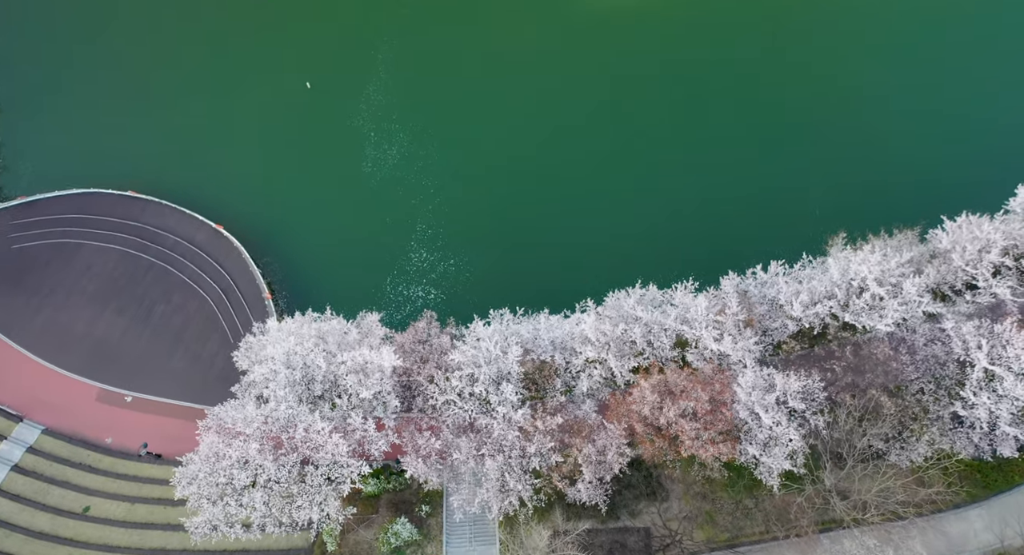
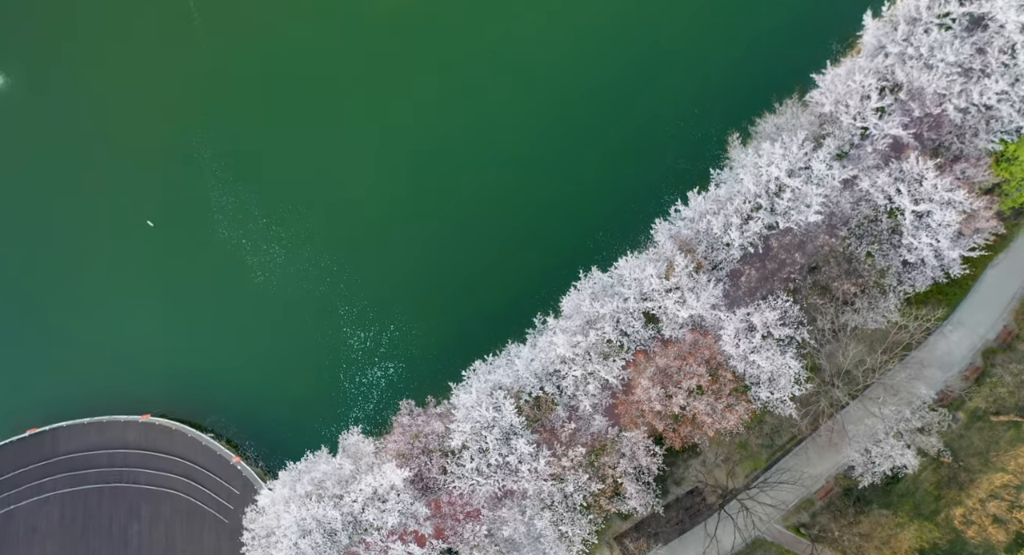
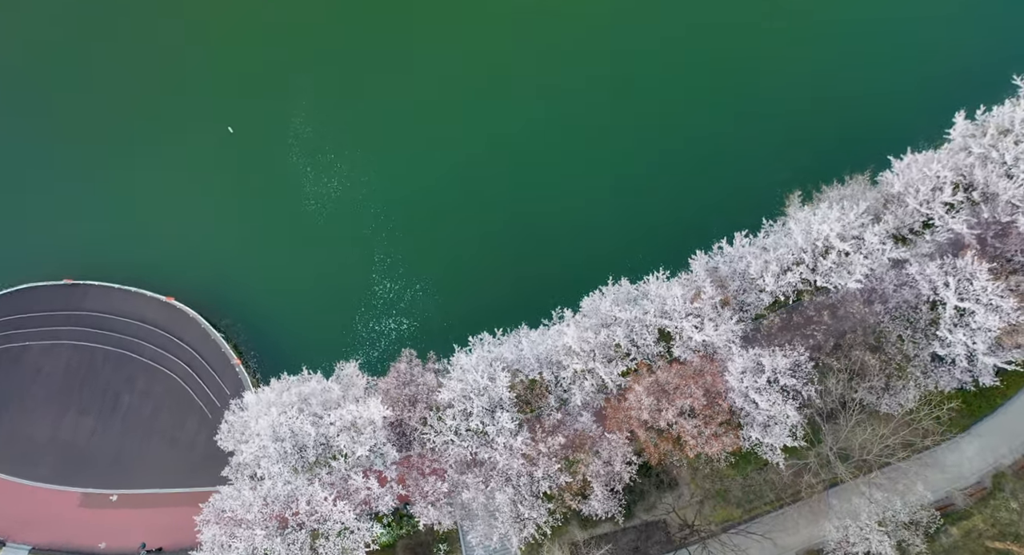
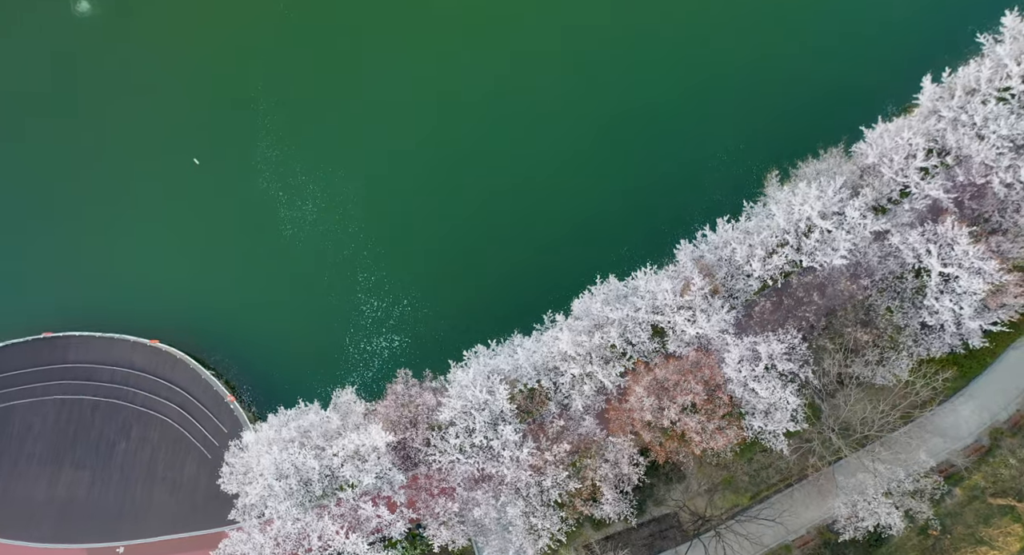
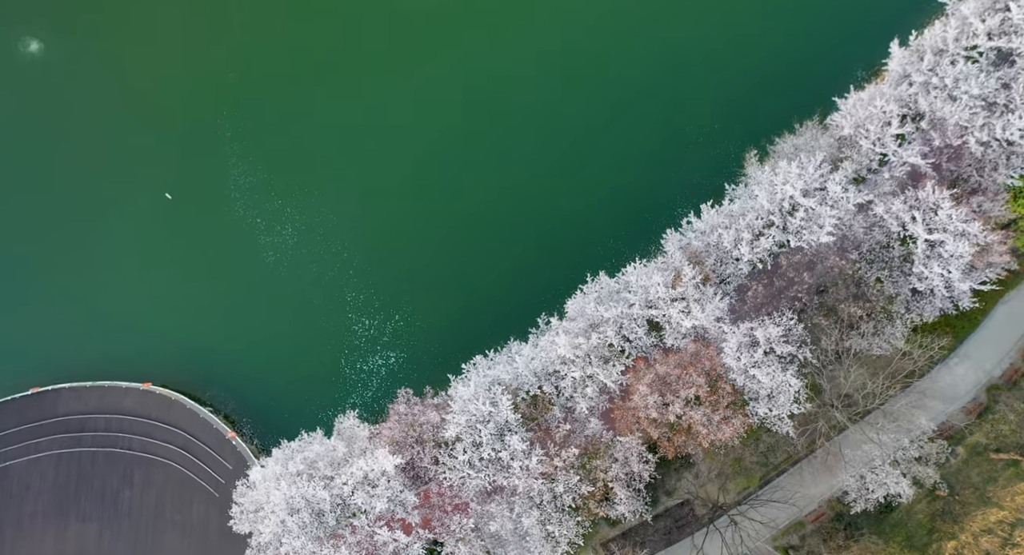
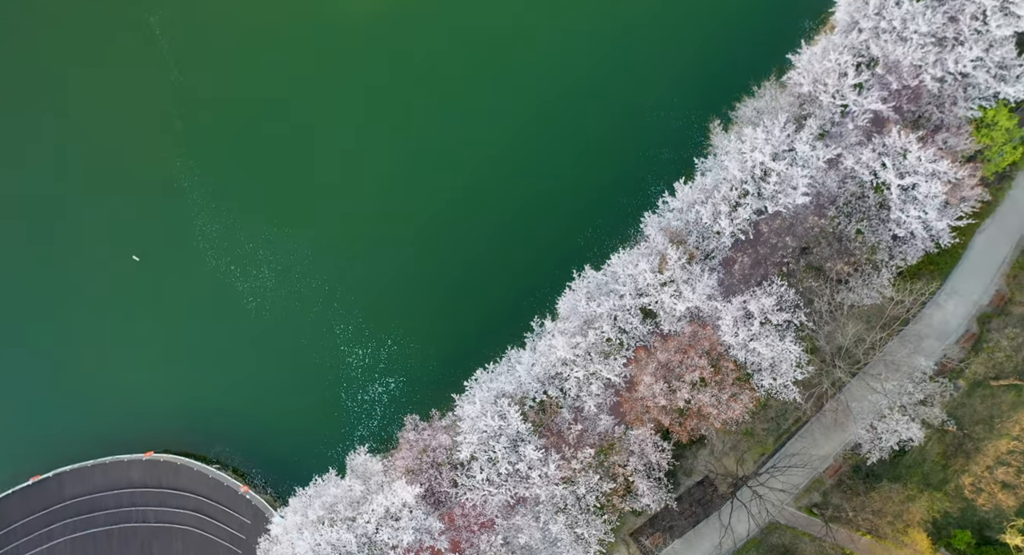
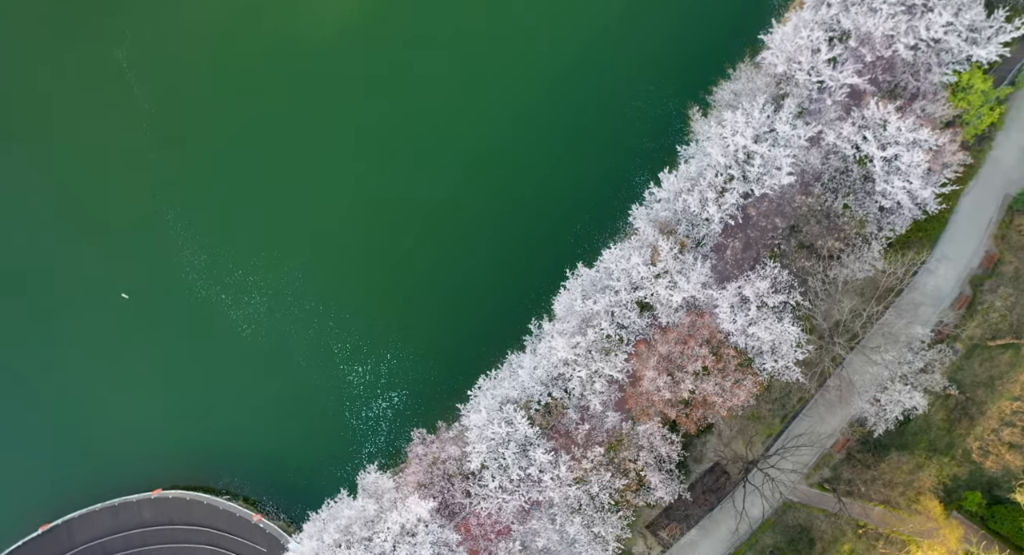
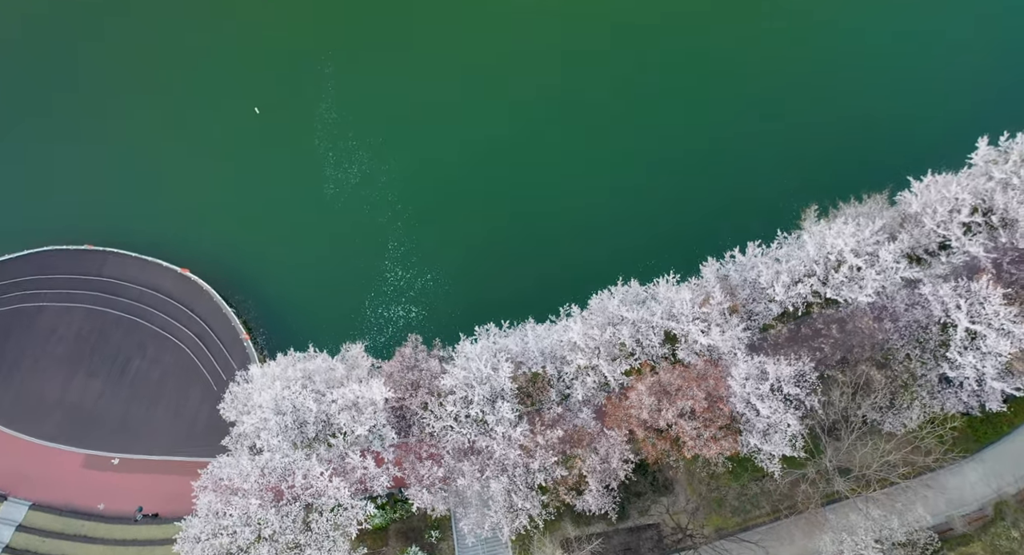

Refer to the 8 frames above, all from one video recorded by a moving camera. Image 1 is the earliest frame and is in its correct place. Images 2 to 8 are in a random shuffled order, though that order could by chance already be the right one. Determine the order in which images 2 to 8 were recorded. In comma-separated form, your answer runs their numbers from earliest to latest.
8, 3, 4, 5, 2, 6, 7
